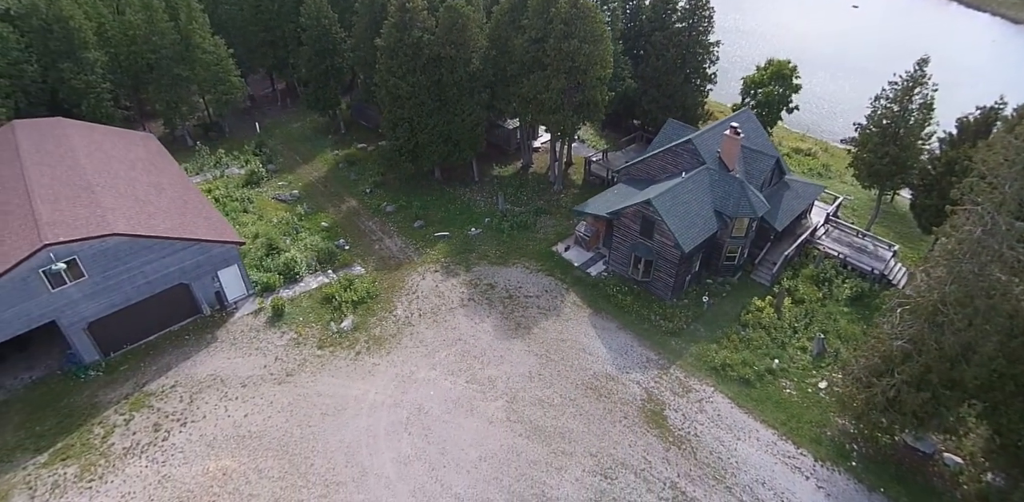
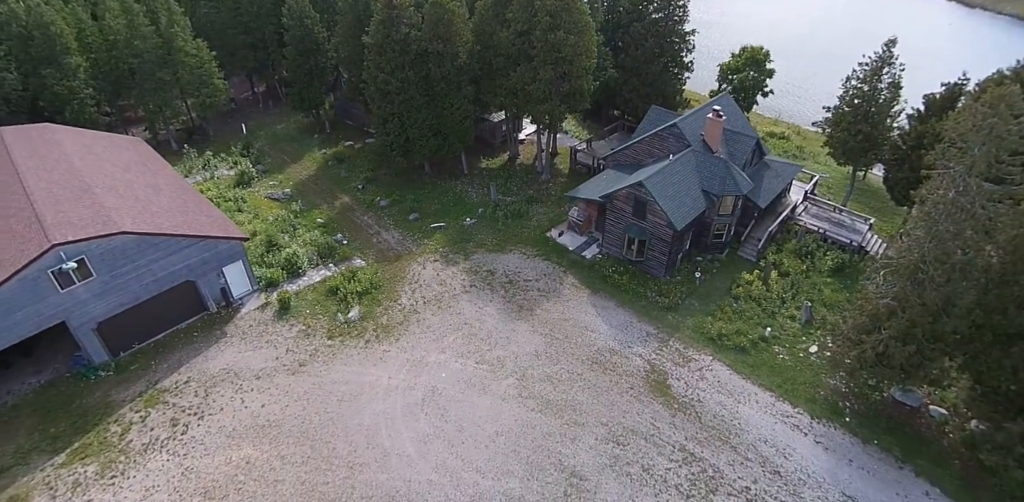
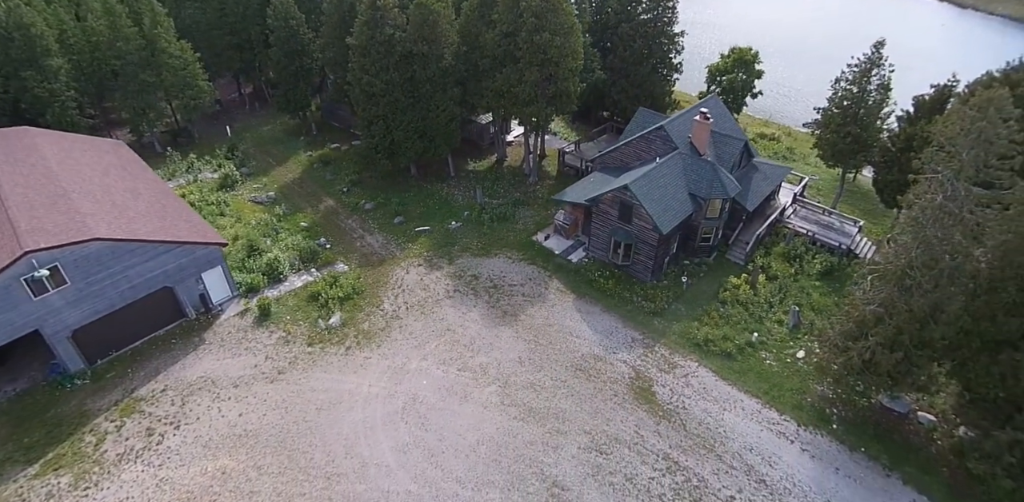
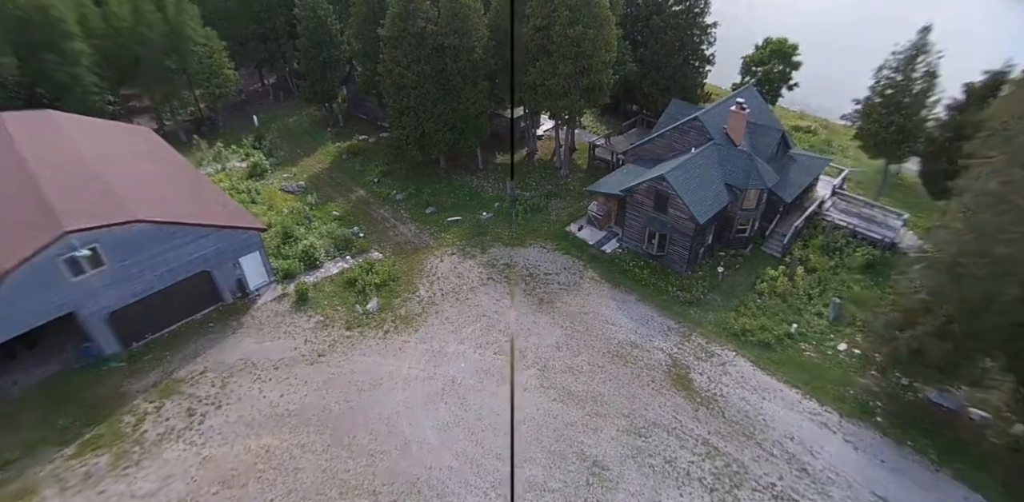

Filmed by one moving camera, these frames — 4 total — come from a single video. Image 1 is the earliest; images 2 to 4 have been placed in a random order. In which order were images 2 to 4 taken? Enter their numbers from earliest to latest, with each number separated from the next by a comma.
3, 2, 4
